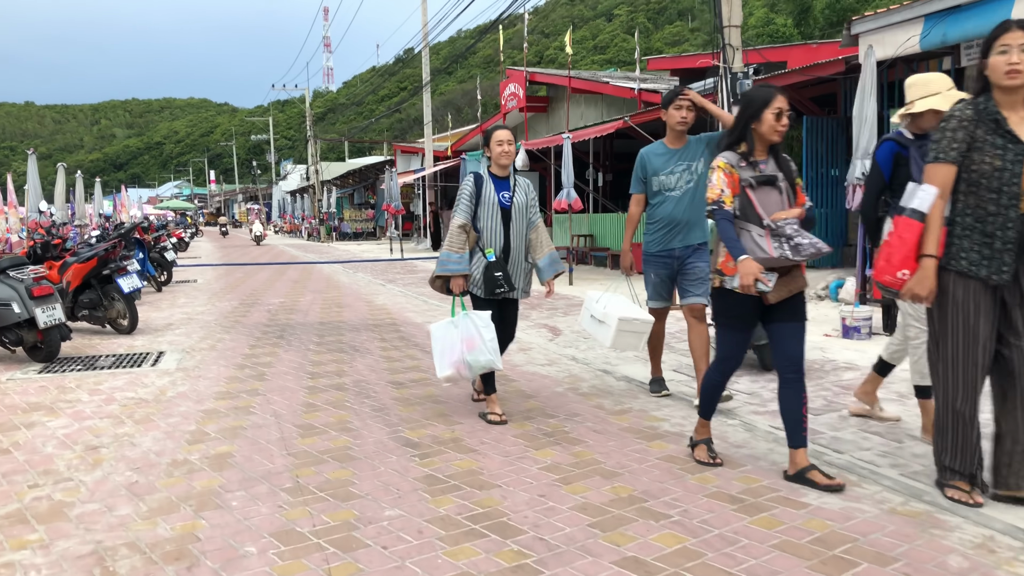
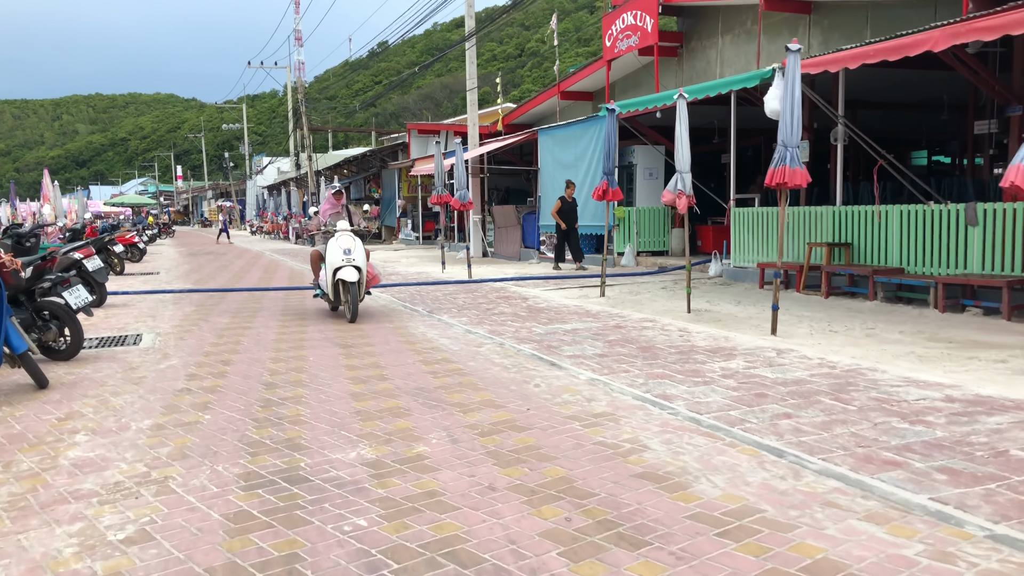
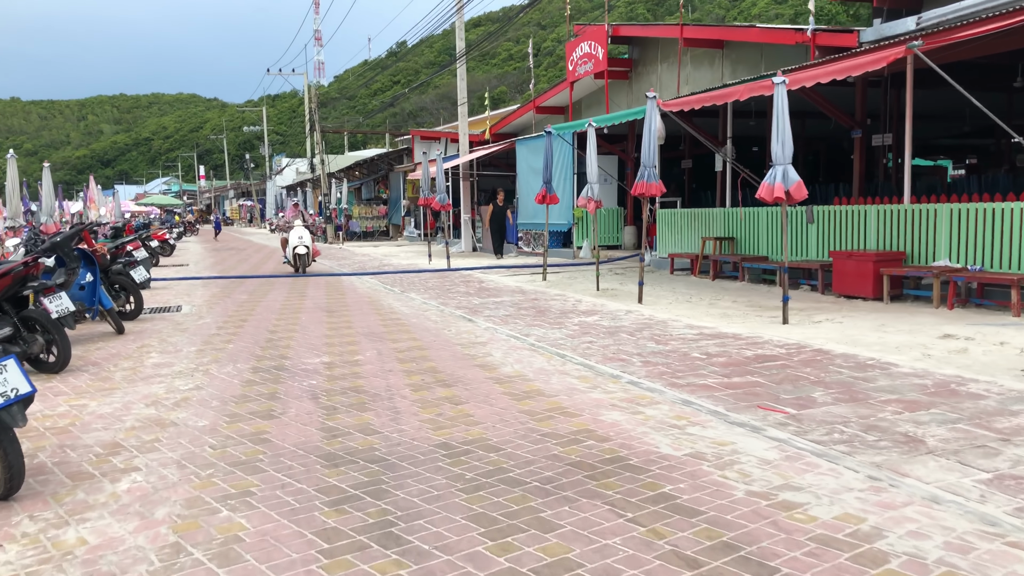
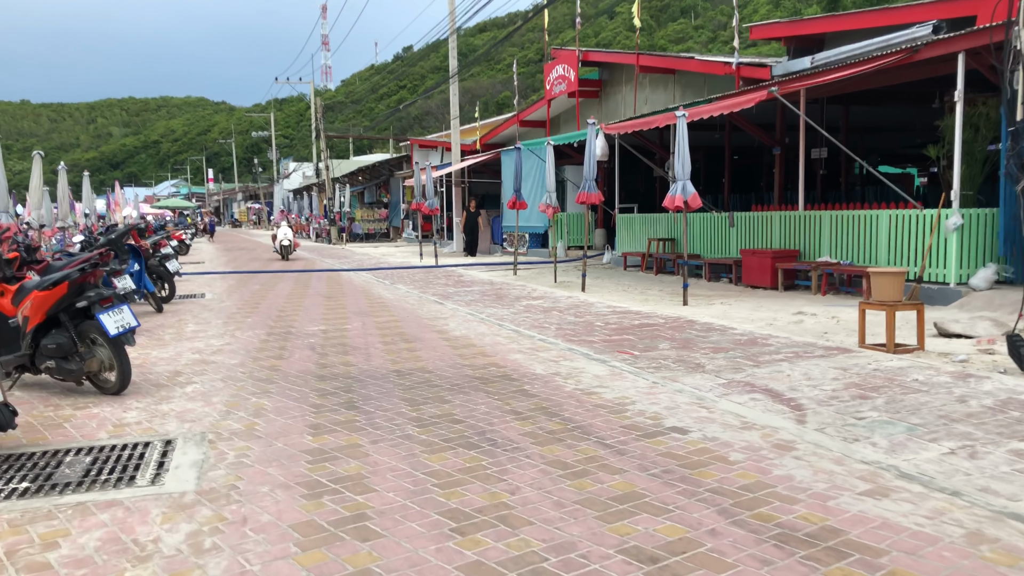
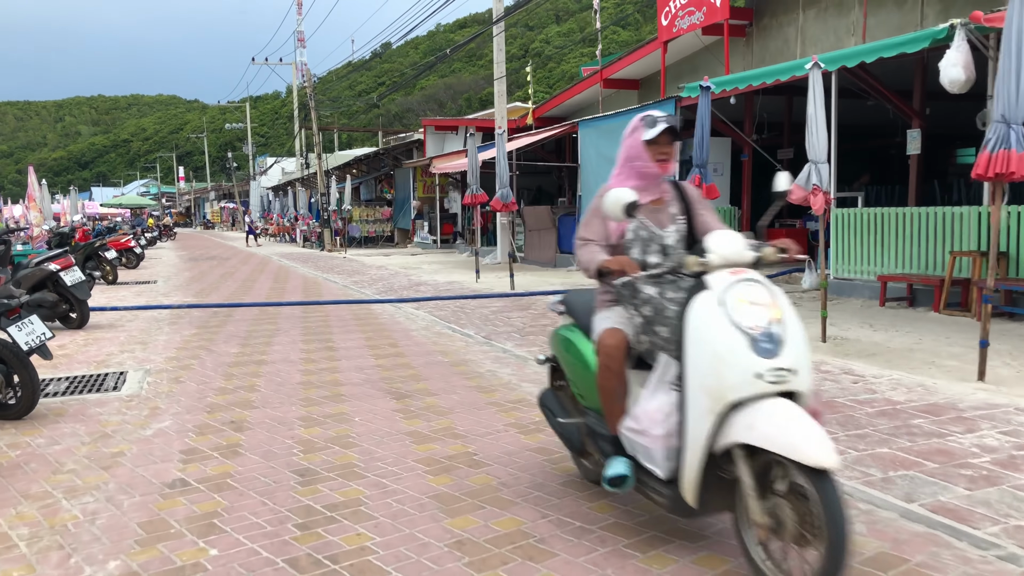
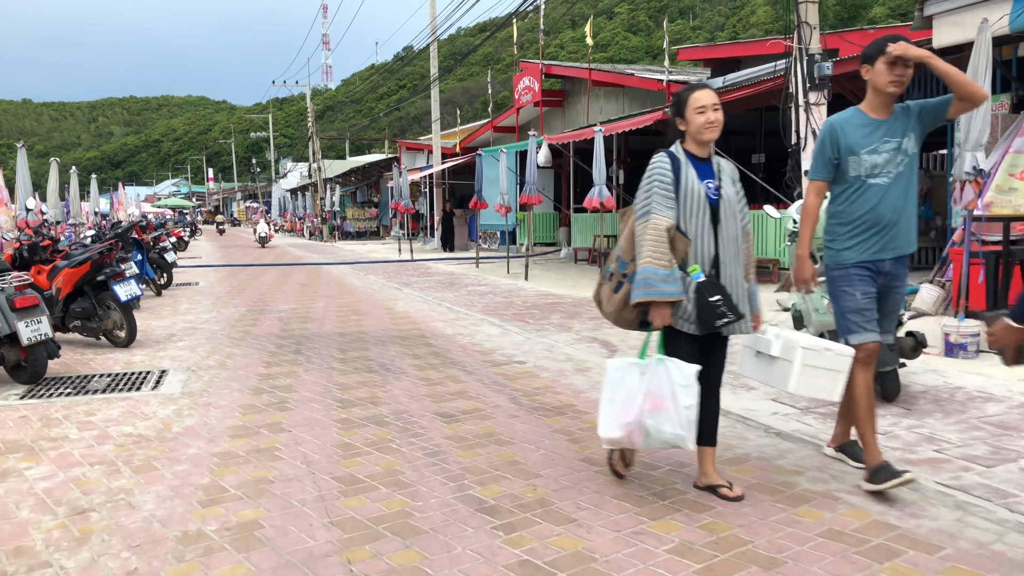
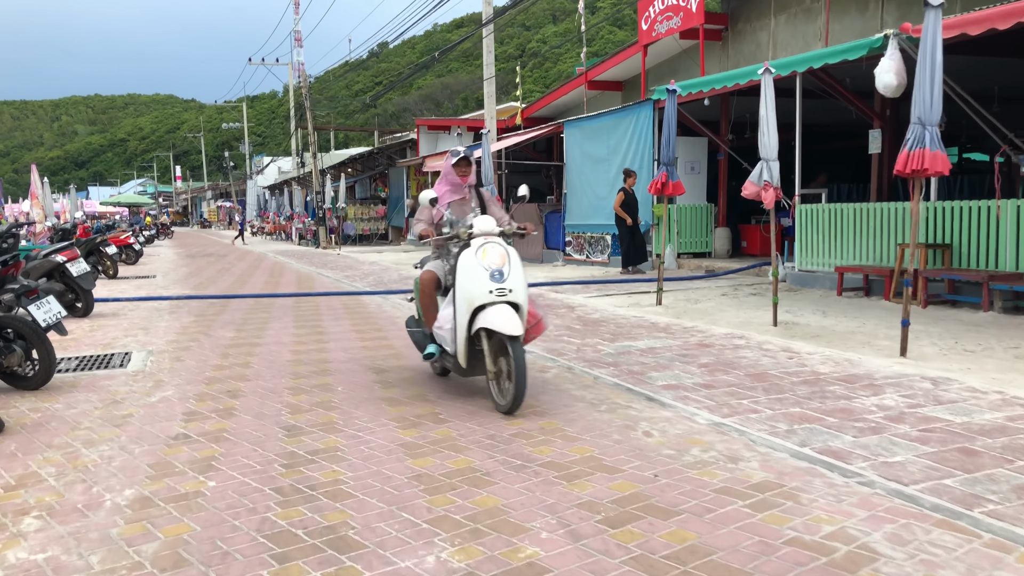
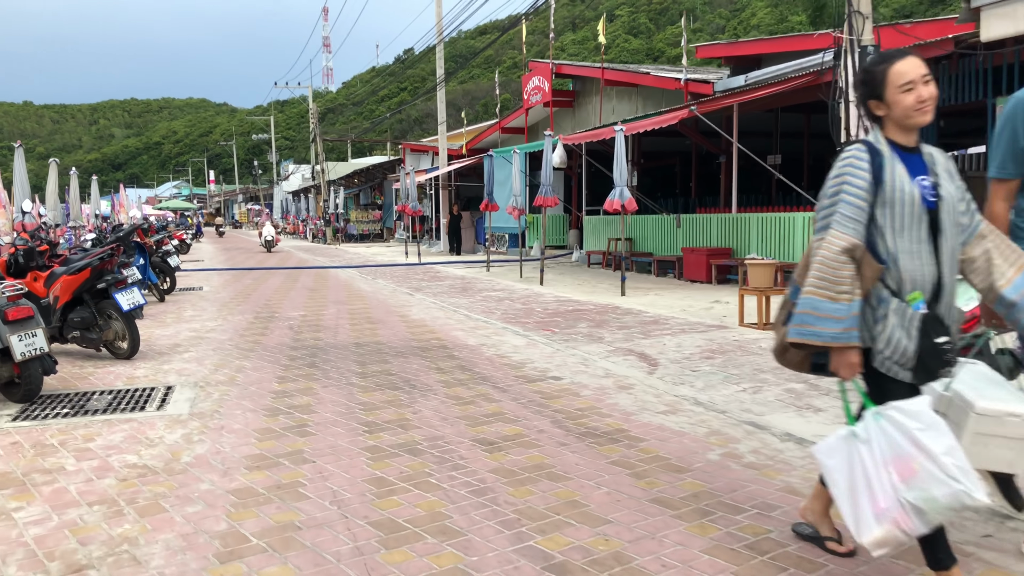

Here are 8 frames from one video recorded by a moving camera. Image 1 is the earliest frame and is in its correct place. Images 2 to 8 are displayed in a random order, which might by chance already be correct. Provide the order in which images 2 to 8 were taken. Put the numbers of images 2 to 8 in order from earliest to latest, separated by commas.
6, 8, 4, 3, 2, 7, 5
